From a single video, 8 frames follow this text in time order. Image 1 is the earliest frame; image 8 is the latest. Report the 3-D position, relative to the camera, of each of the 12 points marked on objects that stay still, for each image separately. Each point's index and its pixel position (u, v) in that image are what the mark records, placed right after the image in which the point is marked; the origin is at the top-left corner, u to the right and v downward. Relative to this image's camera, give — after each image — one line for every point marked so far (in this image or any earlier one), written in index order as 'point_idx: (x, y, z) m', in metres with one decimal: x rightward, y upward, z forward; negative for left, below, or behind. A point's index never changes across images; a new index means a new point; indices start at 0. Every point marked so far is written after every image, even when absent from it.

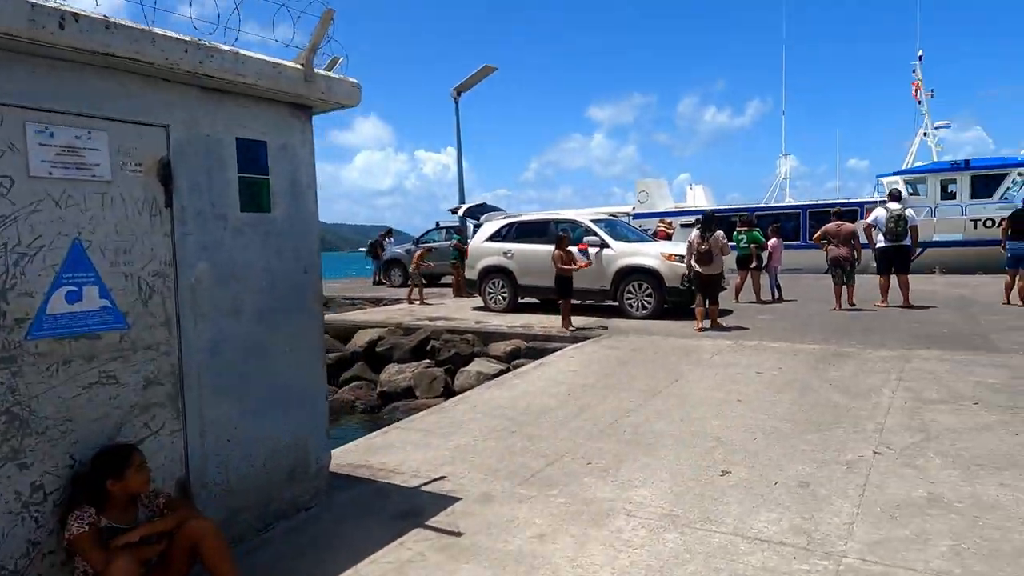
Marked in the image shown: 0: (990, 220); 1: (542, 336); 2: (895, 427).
0: (+14.4, +2.1, +19.8) m
1: (+0.5, -0.8, +10.4) m
2: (+3.0, -1.1, +5.1) m
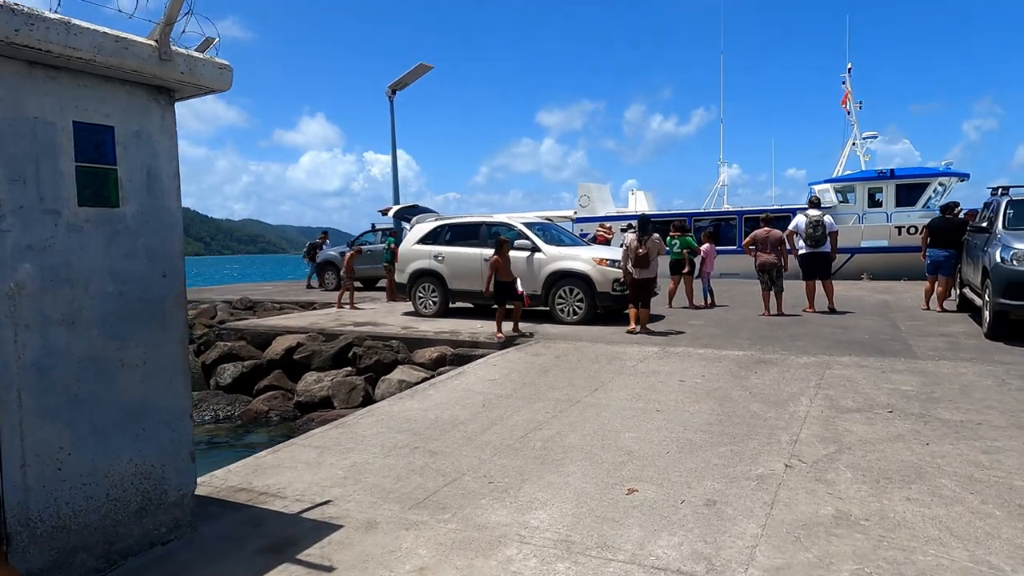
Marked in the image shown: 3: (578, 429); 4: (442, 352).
0: (+12.5, +1.9, +20.5) m
1: (-0.7, -0.8, +10.1) m
2: (+2.3, -1.1, +5.0) m
3: (+0.5, -1.2, +5.4) m
4: (-1.1, -1.0, +9.9) m
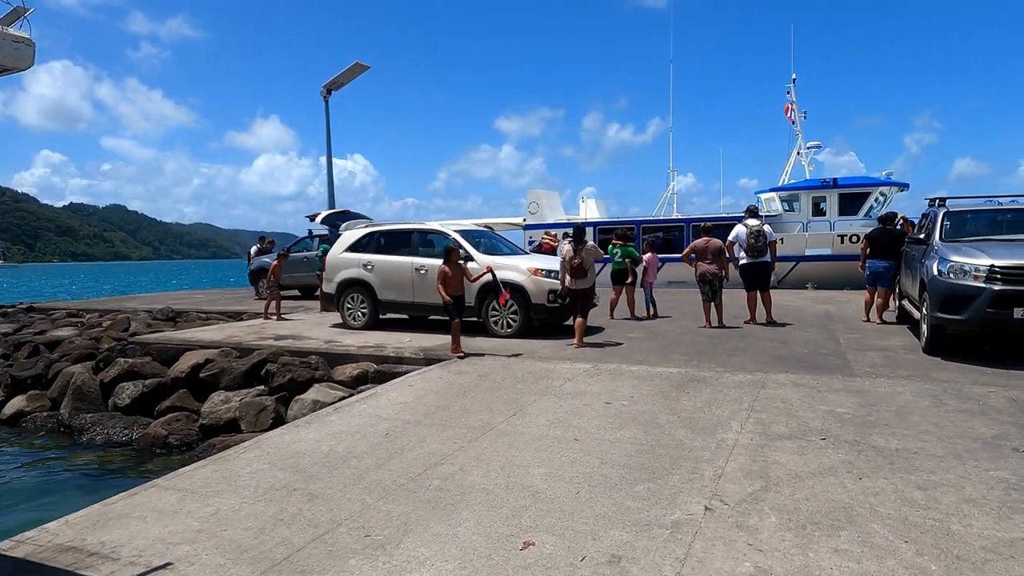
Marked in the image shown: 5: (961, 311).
0: (+10.8, +1.6, +20.7) m
1: (-1.7, -1.0, +9.4) m
2: (+1.5, -1.3, +4.5) m
3: (-0.2, -1.3, +4.8) m
4: (-2.1, -1.2, +9.2) m
5: (+5.4, -0.3, +7.8) m
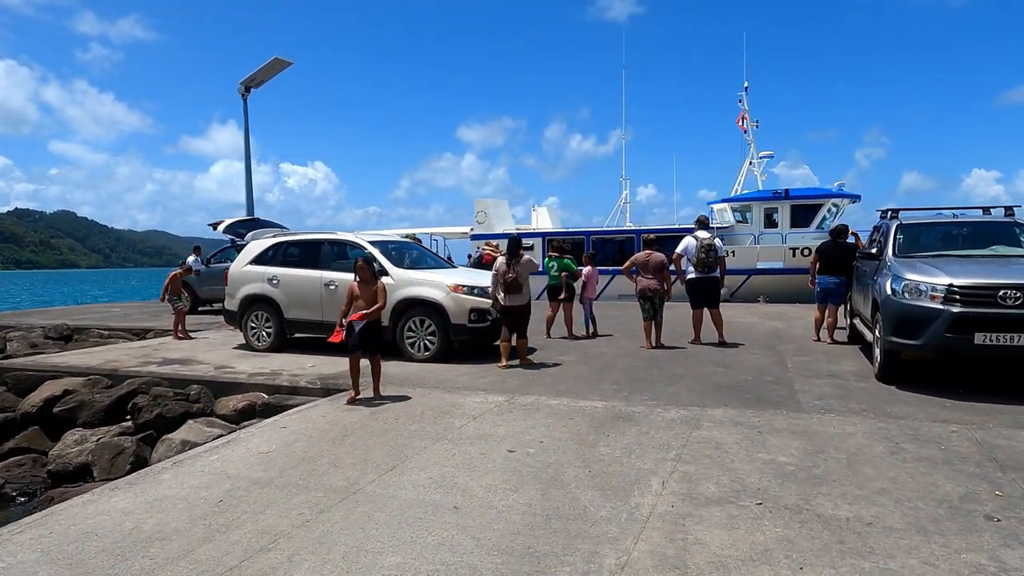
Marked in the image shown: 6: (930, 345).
0: (+9.1, +1.2, +20.2) m
1: (-2.8, -1.2, +8.2) m
2: (+0.7, -1.5, +3.5) m
3: (-1.1, -1.5, +3.7) m
4: (-3.2, -1.4, +8.0) m
5: (+4.3, -0.5, +7.0) m
6: (+4.4, -0.6, +6.9) m
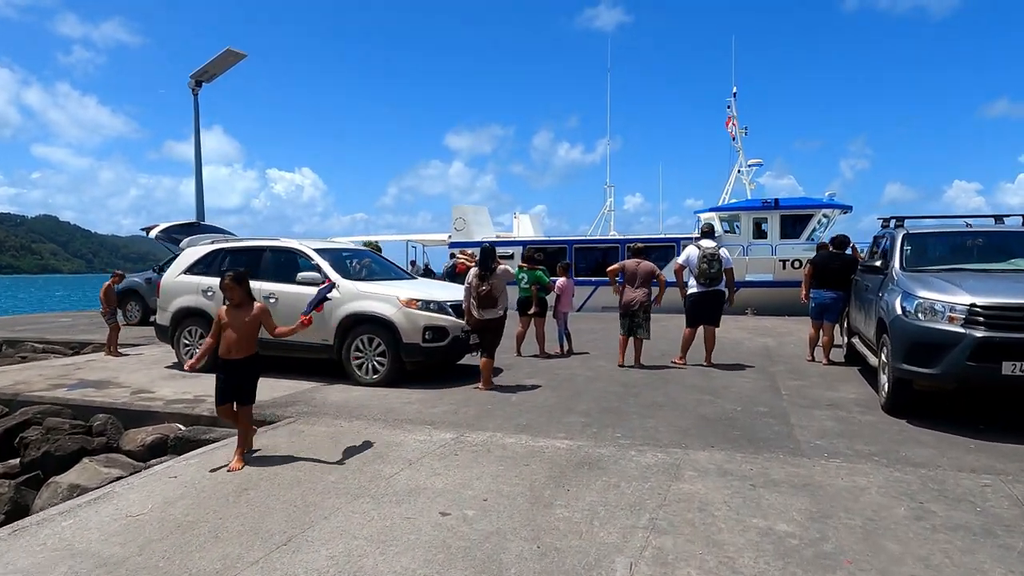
0: (+8.4, +0.8, +19.3) m
1: (-3.3, -1.4, +7.1) m
2: (+0.3, -1.6, +2.4) m
3: (-1.5, -1.6, +2.6) m
4: (-3.7, -1.5, +6.9) m
5: (+3.9, -0.7, +6.0) m
6: (+3.9, -0.8, +5.9) m
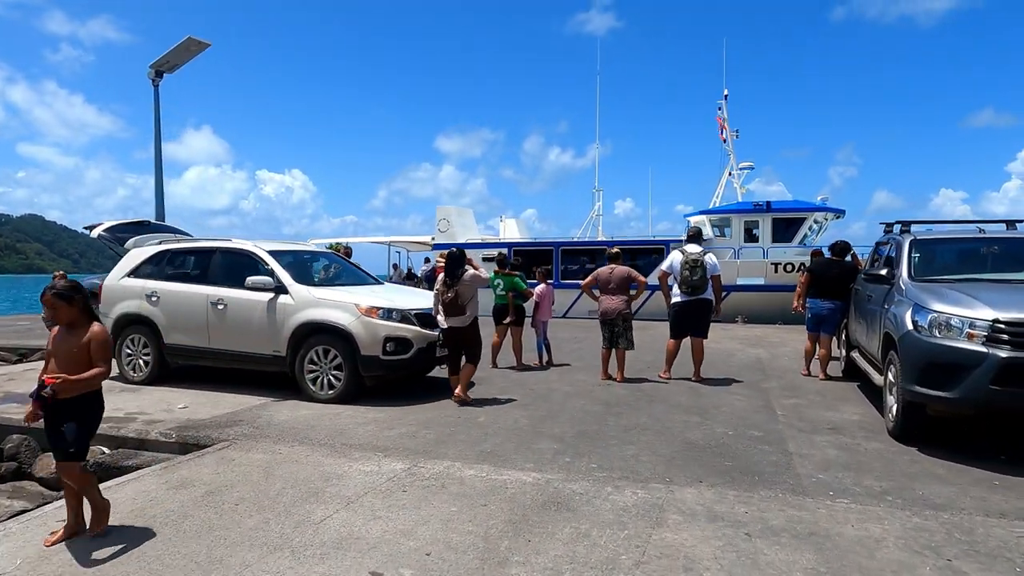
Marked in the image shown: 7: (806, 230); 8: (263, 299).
0: (+7.9, +0.6, +18.7) m
1: (-3.6, -1.5, +6.3) m
2: (0.0, -1.6, +1.7) m
3: (-1.7, -1.6, +1.8) m
4: (-4.0, -1.6, +6.1) m
5: (+3.6, -0.8, +5.3) m
6: (+3.6, -0.9, +5.2) m
7: (+8.8, +1.7, +19.7) m
8: (-3.0, -0.1, +7.8) m
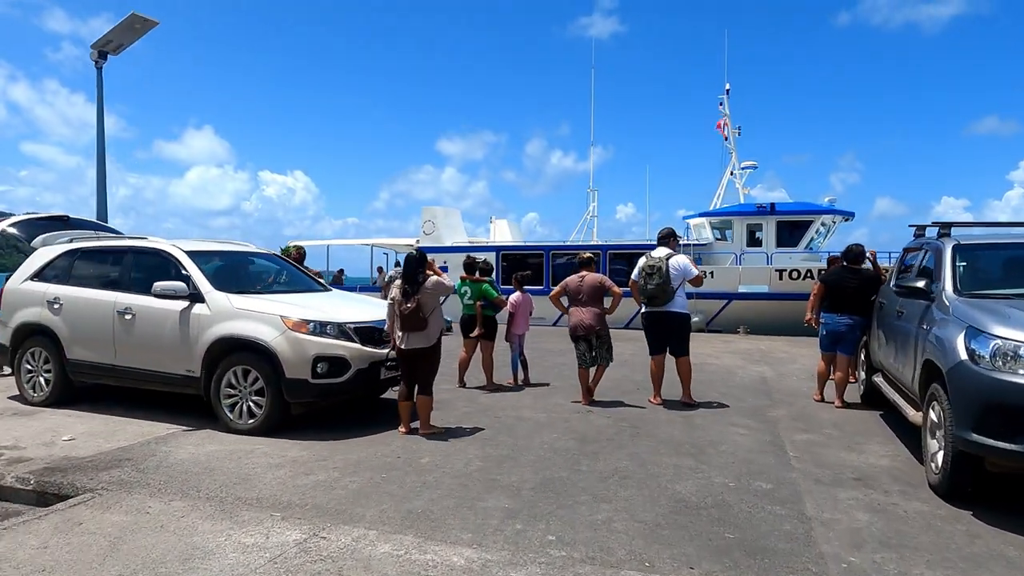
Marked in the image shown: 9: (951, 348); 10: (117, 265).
0: (+7.5, +0.4, +17.4) m
1: (-4.0, -1.5, +5.0) m
2: (-0.4, -1.7, +0.4) m
3: (-2.1, -1.7, +0.6) m
4: (-4.4, -1.6, +4.8) m
5: (+3.2, -0.9, +4.1) m
6: (+3.2, -1.0, +3.9) m
7: (+8.4, +1.5, +18.4) m
8: (-3.4, -0.2, +6.6) m
9: (+3.1, -0.4, +4.7) m
10: (-4.4, +0.2, +7.3) m
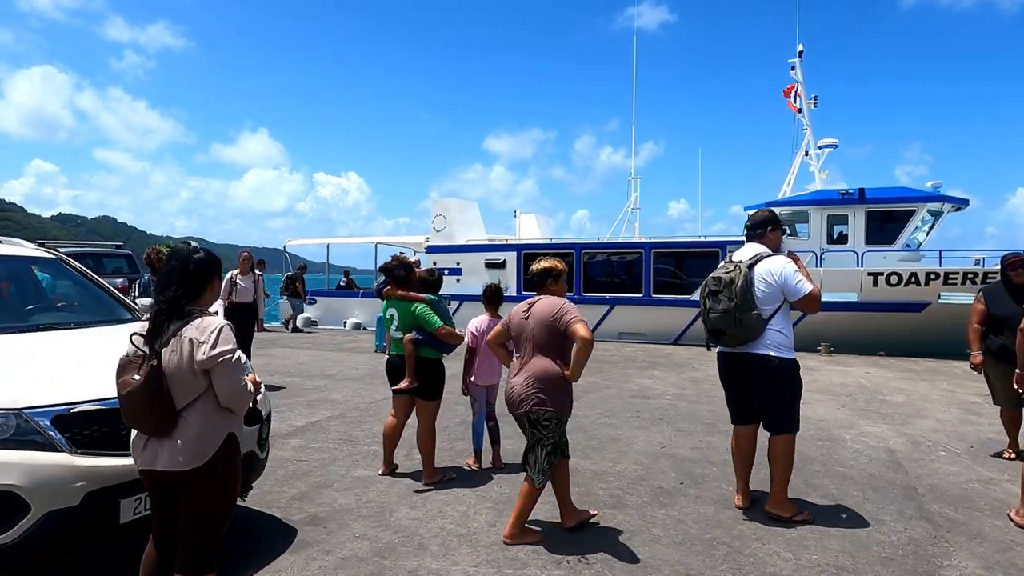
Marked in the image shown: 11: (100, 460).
0: (+7.8, +0.2, +13.3) m
1: (-4.7, -1.7, +1.8) m
2: (-1.4, -1.9, -3.1) m
3: (-3.1, -1.9, -2.8) m
4: (-5.1, -1.9, +1.6) m
5: (+2.4, -1.1, +0.3) m
6: (+2.5, -1.2, +0.2) m
7: (+8.8, +1.3, +14.2) m
8: (-3.9, -0.4, +3.3) m
9: (+2.5, -0.6, +0.9) m
10: (-4.8, 0.0, +4.0) m
11: (-1.9, -0.8, +3.0) m
